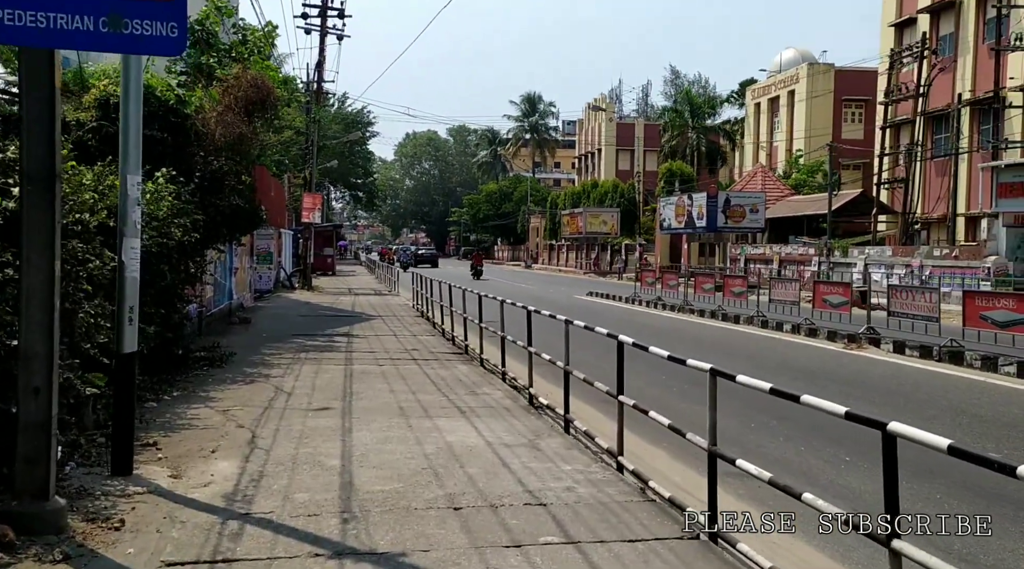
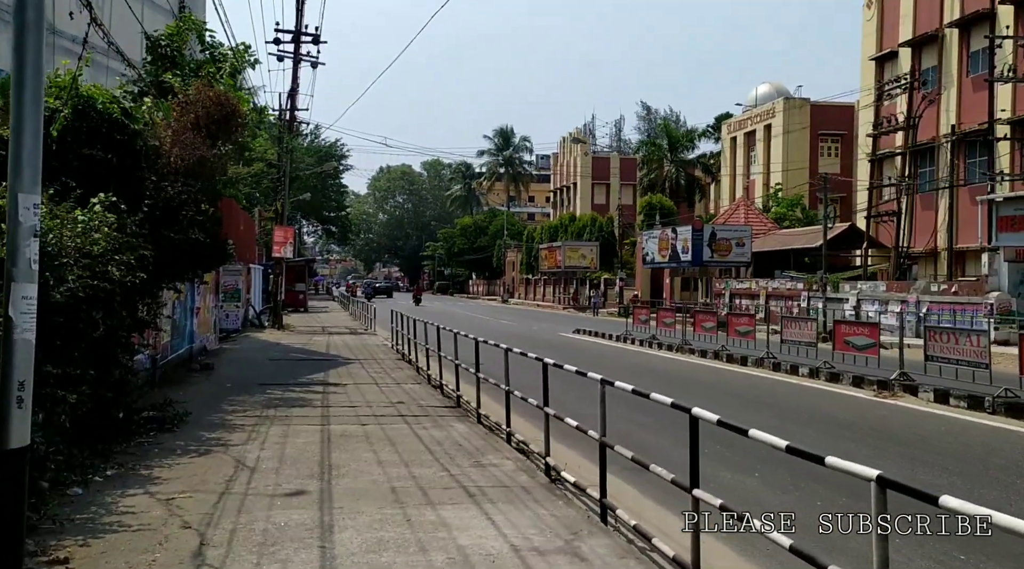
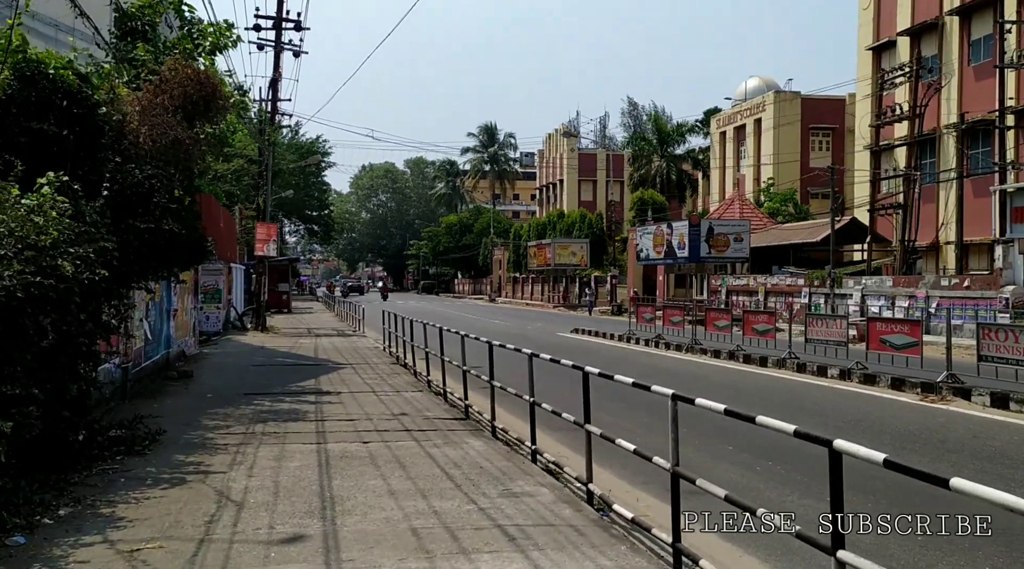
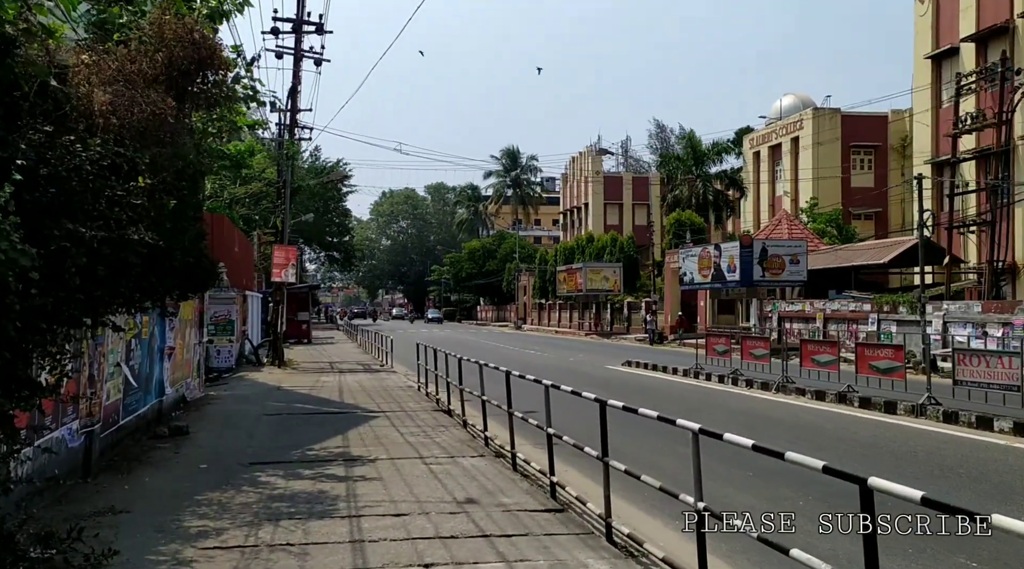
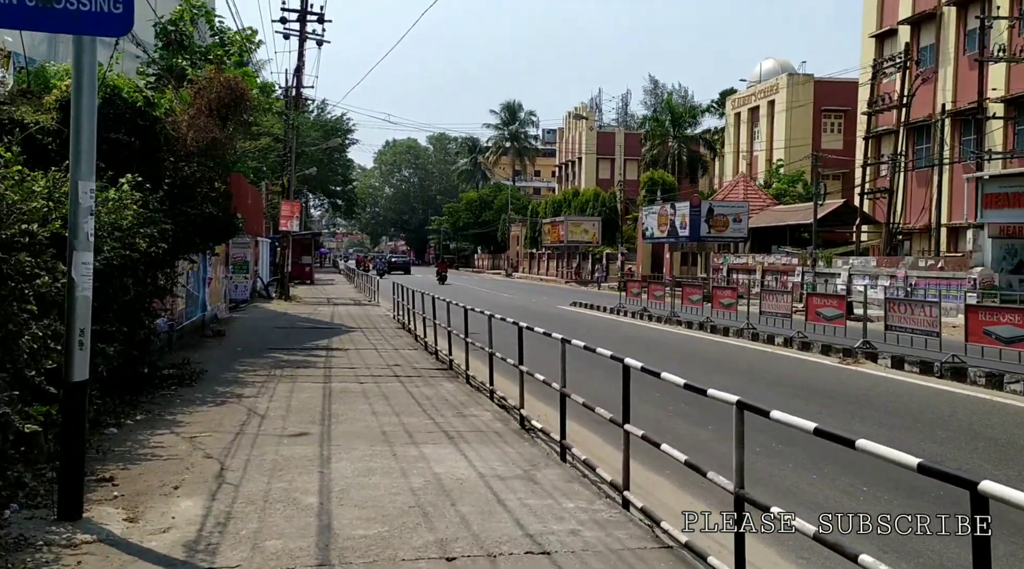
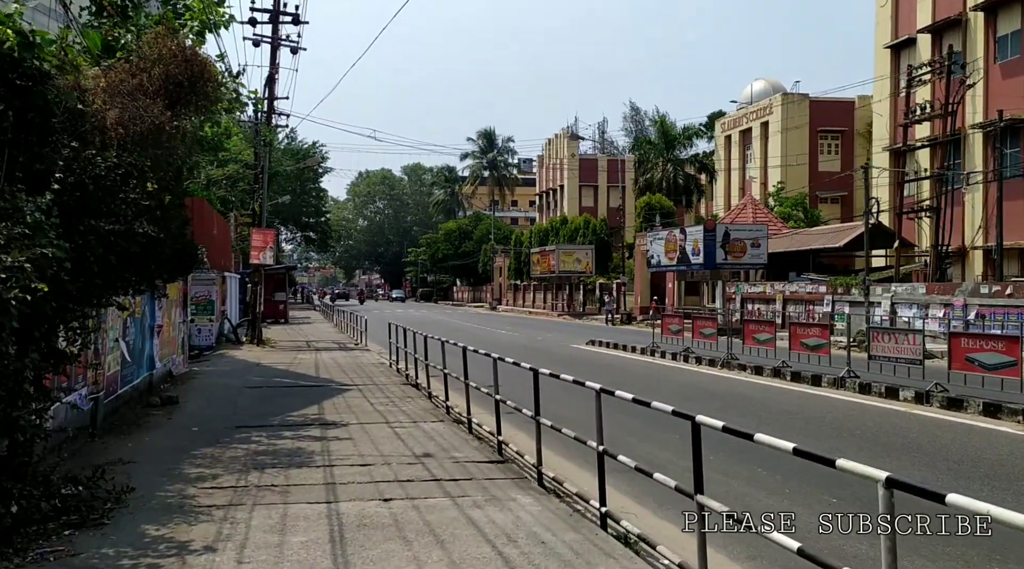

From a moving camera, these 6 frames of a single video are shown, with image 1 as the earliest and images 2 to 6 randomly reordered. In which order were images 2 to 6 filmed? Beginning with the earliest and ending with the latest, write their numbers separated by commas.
5, 2, 3, 6, 4
